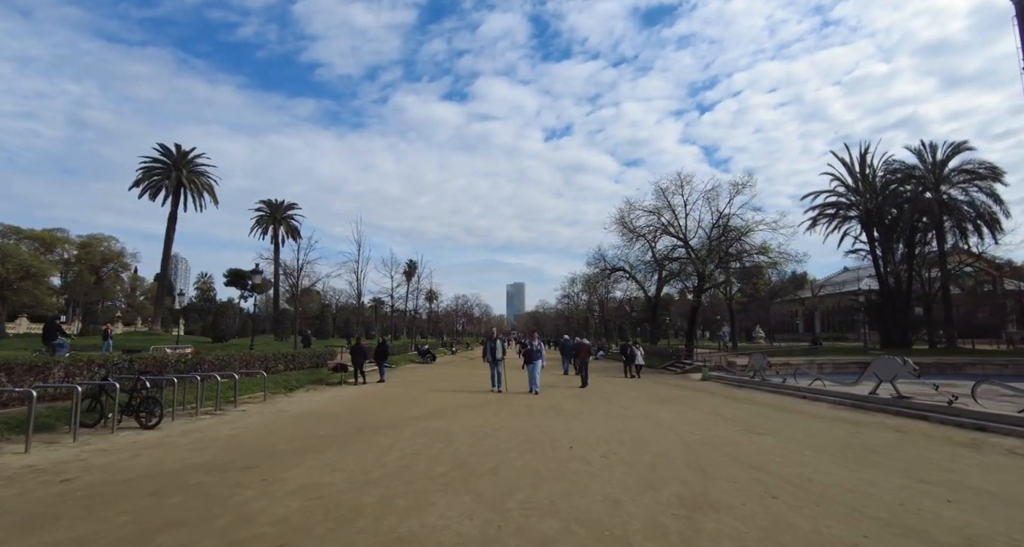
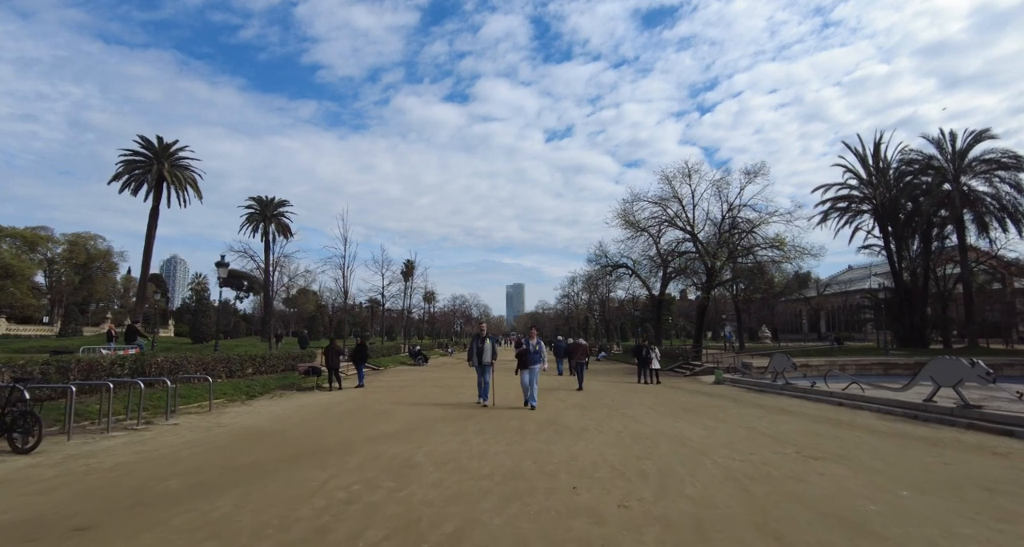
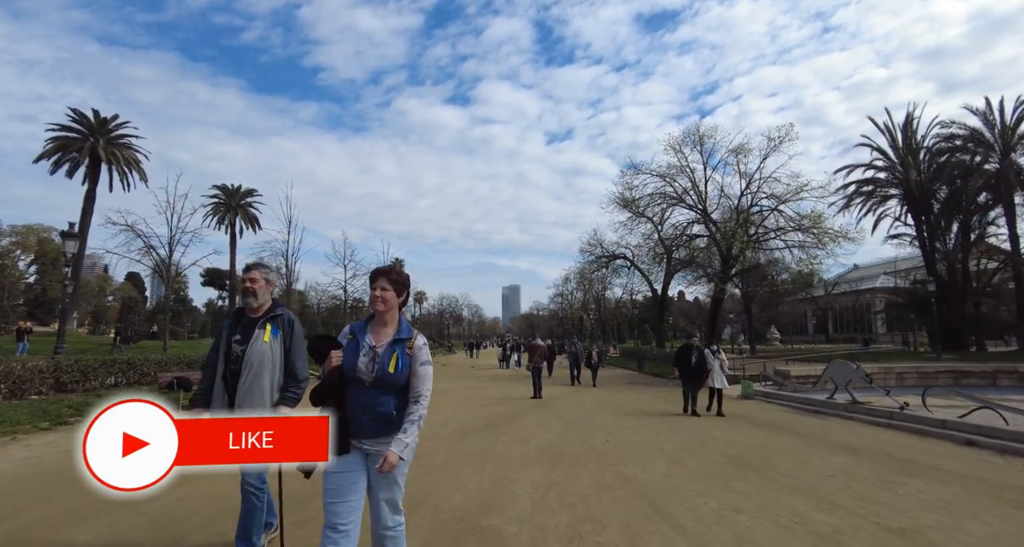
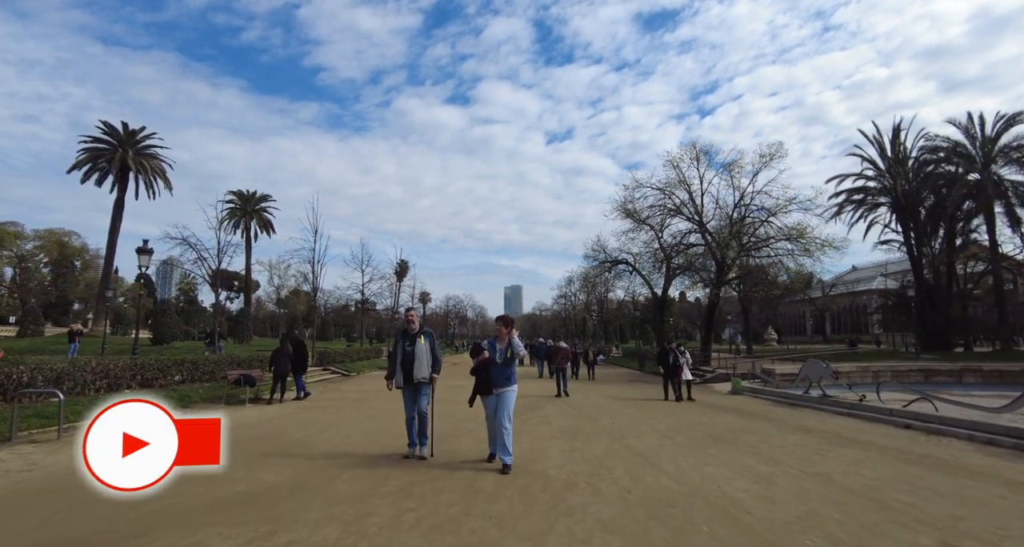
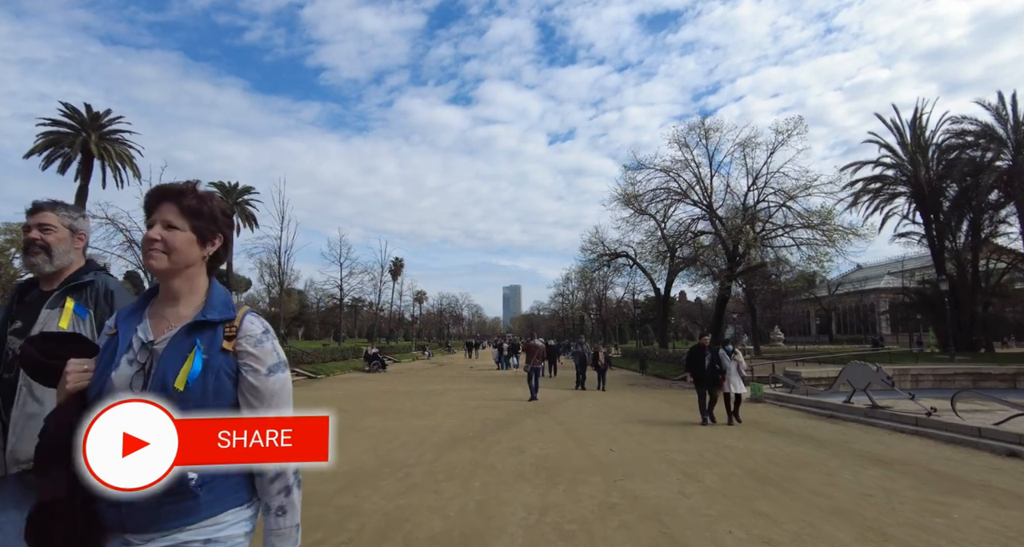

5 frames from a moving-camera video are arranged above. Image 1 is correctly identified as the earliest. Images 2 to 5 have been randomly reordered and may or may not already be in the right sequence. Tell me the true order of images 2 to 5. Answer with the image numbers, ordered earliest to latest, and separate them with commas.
2, 4, 3, 5
